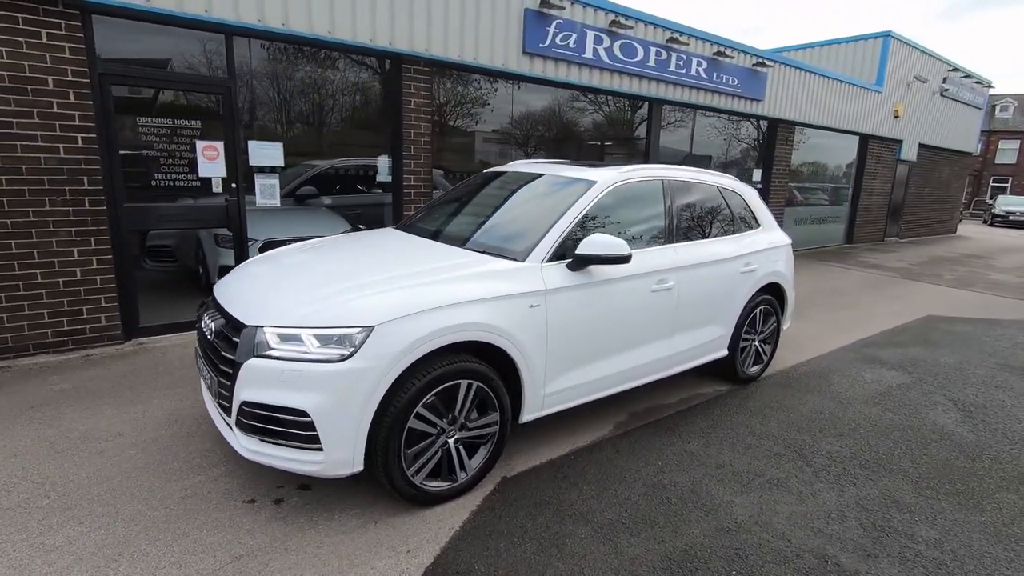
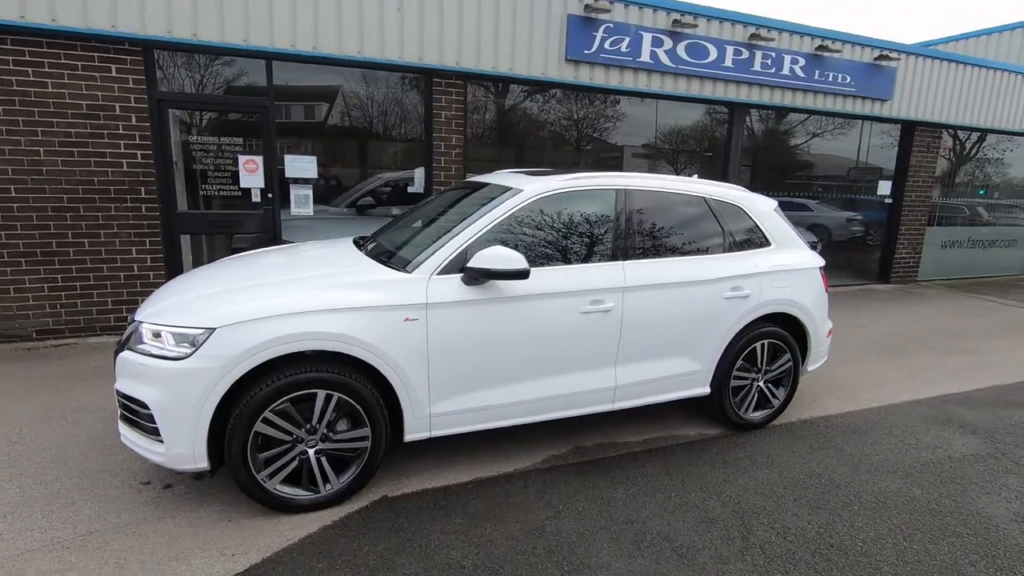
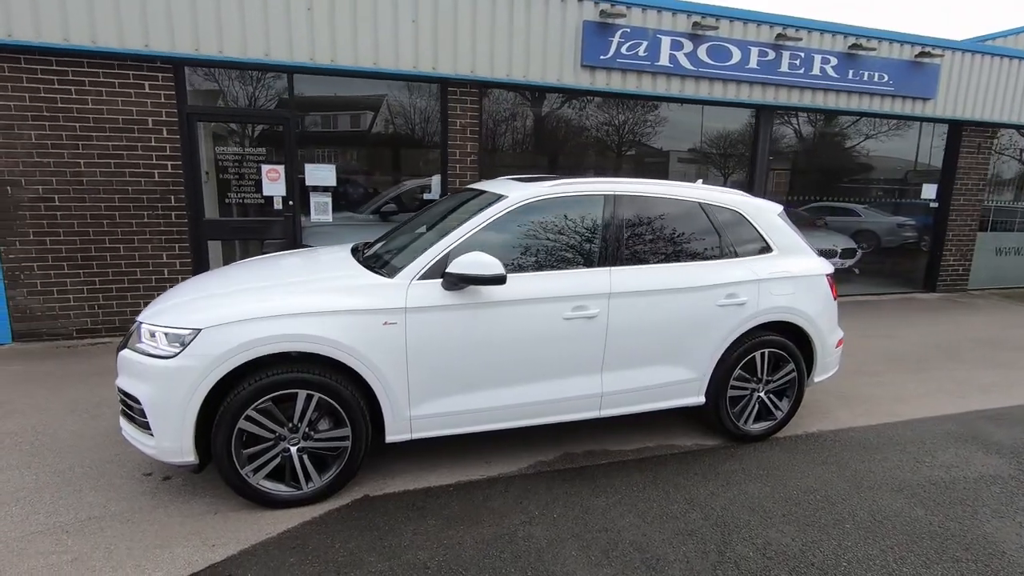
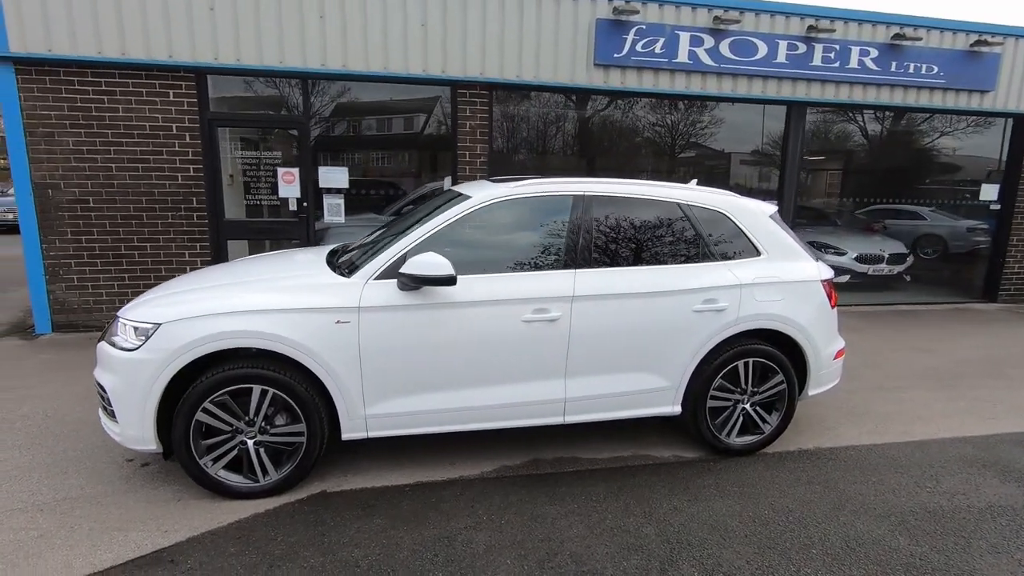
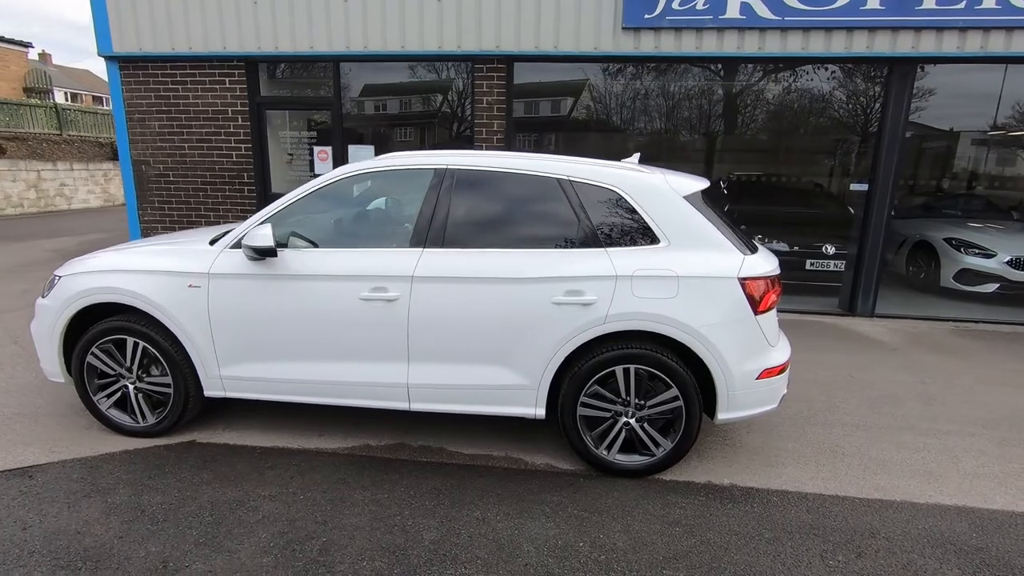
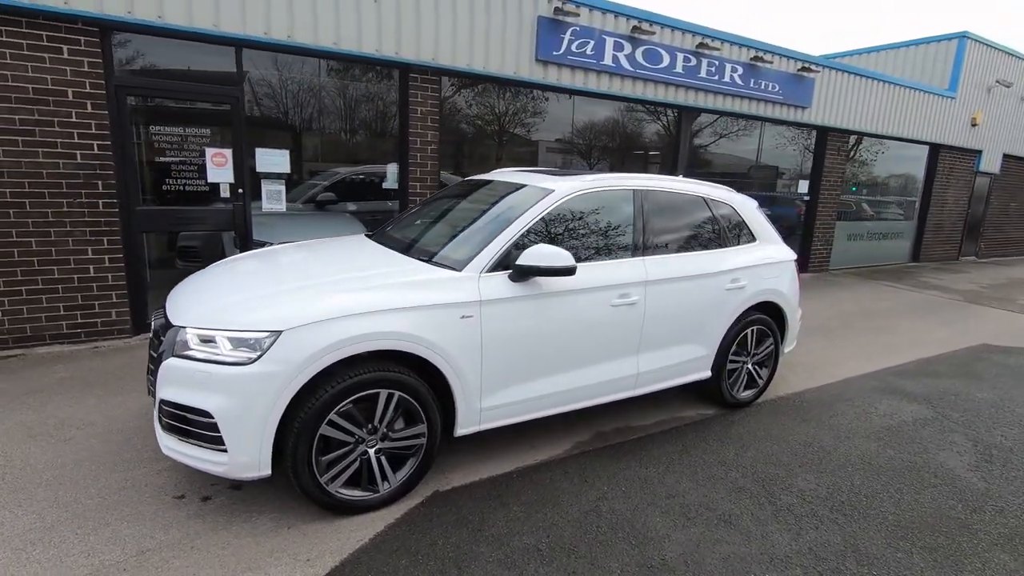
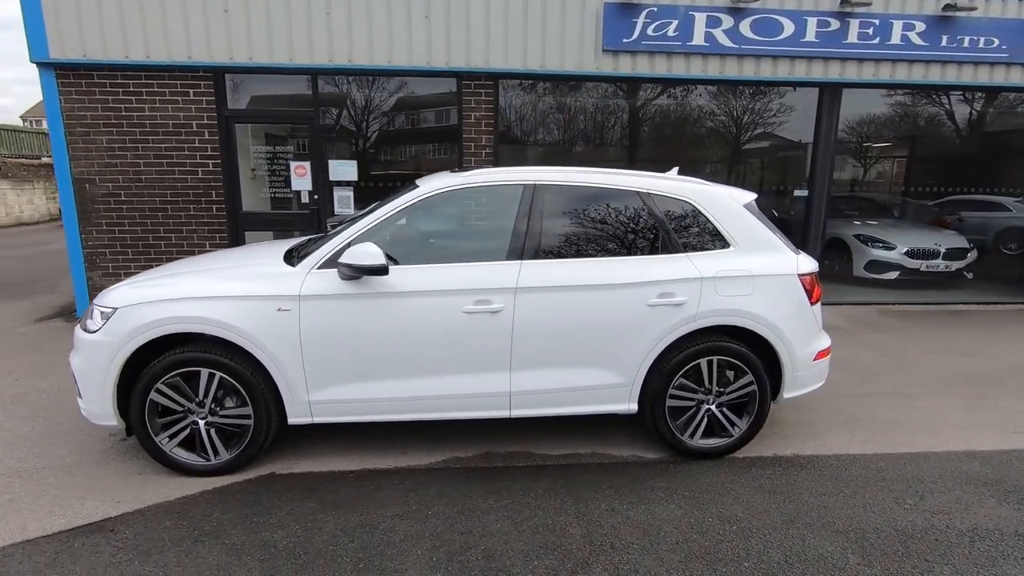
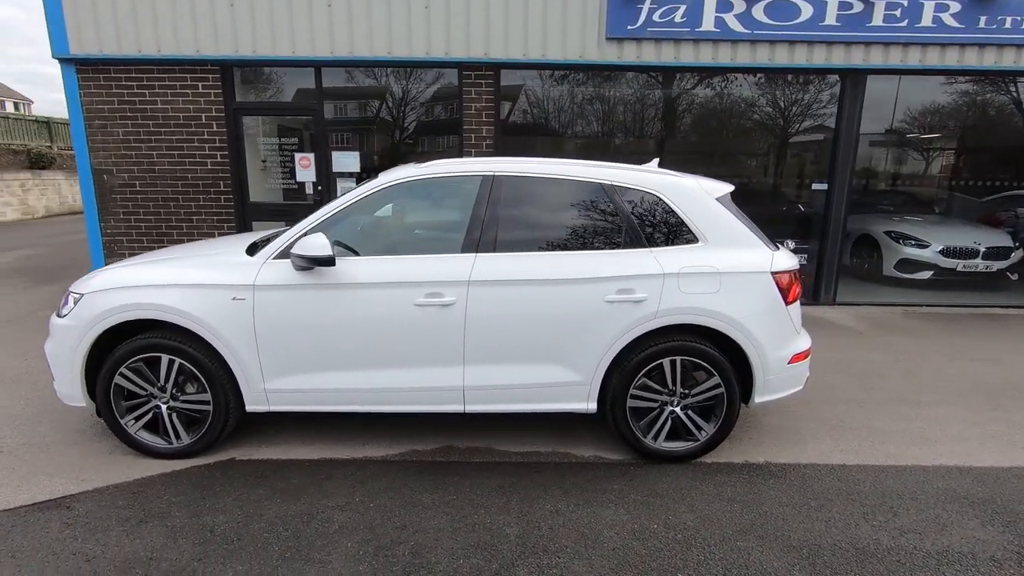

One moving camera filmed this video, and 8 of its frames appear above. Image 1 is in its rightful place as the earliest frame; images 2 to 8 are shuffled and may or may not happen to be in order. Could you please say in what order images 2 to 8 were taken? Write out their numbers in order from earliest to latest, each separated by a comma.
6, 2, 3, 4, 7, 8, 5
